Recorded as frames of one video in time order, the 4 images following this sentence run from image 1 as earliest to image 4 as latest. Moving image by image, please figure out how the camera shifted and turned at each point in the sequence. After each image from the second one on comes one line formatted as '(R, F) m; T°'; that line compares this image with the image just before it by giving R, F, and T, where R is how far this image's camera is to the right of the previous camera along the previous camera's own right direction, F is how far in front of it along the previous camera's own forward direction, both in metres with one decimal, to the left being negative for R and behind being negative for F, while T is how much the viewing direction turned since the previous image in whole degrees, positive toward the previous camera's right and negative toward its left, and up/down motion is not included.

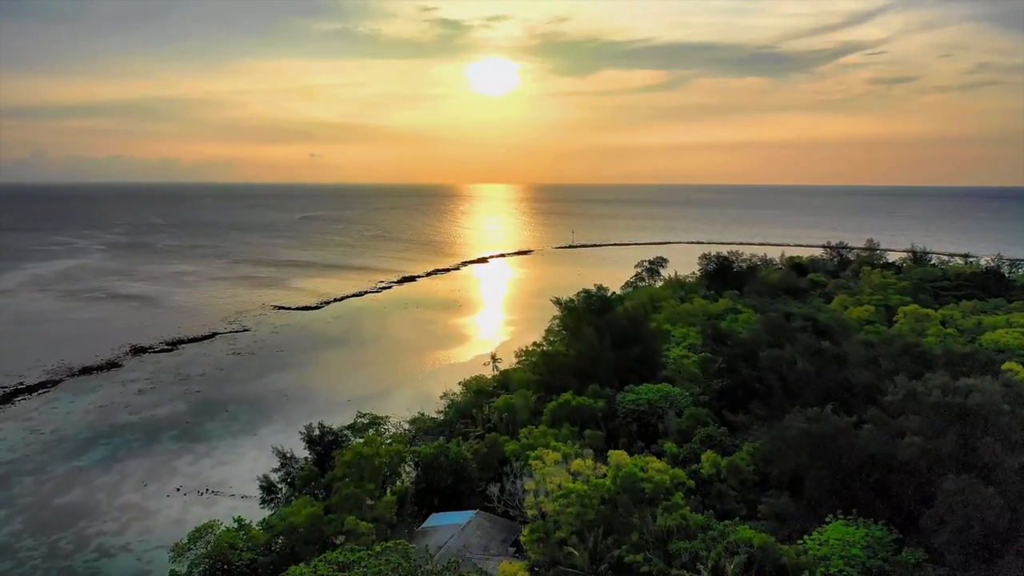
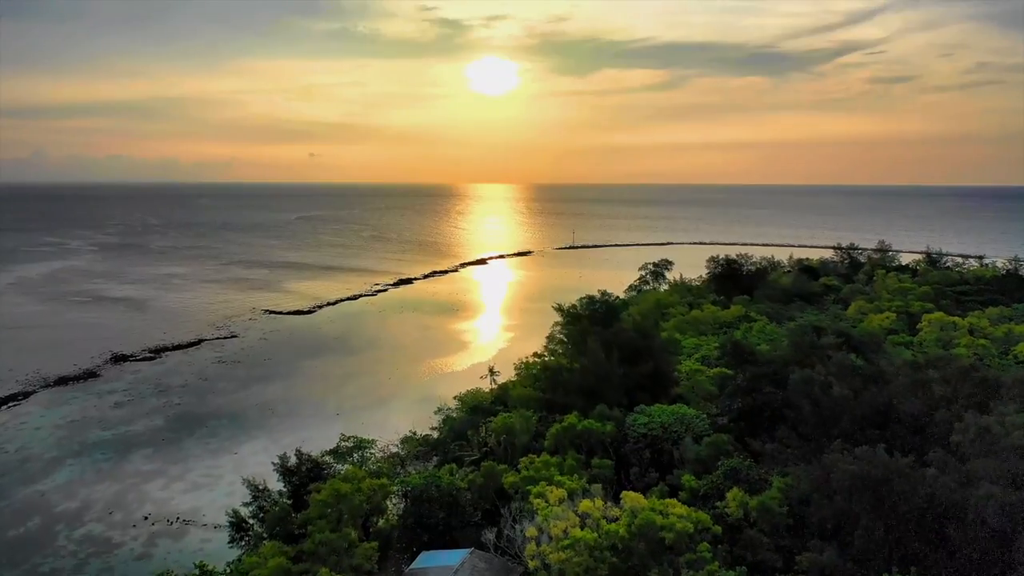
(0.0, +1.7) m; 0°
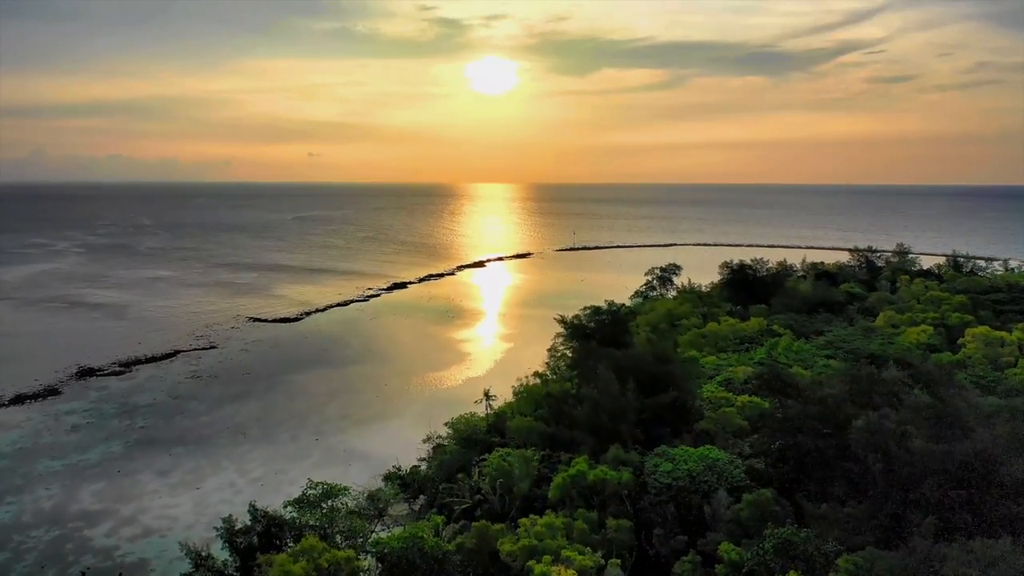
(+0.1, +2.6) m; 0°
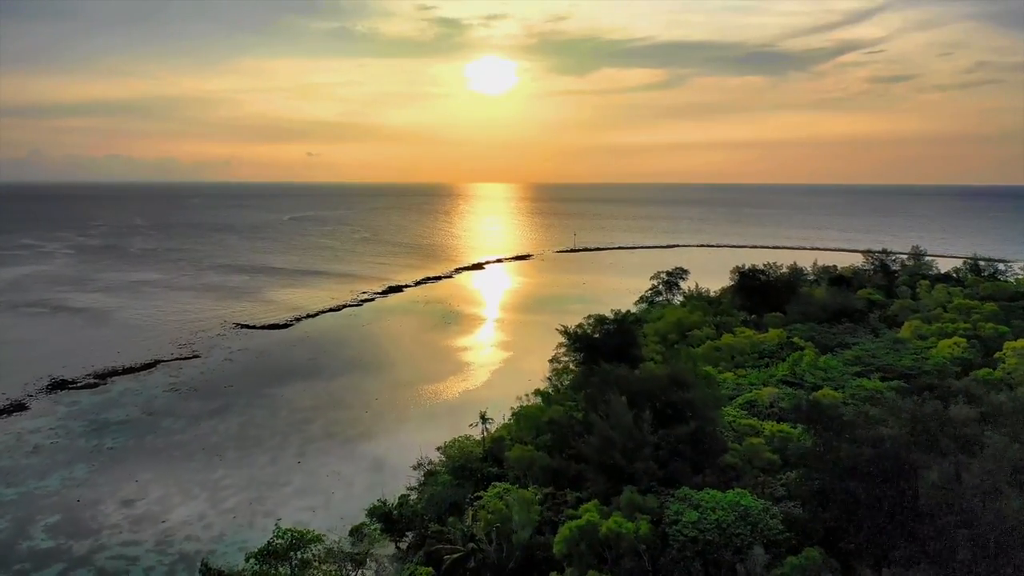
(0.0, +1.9) m; 0°
